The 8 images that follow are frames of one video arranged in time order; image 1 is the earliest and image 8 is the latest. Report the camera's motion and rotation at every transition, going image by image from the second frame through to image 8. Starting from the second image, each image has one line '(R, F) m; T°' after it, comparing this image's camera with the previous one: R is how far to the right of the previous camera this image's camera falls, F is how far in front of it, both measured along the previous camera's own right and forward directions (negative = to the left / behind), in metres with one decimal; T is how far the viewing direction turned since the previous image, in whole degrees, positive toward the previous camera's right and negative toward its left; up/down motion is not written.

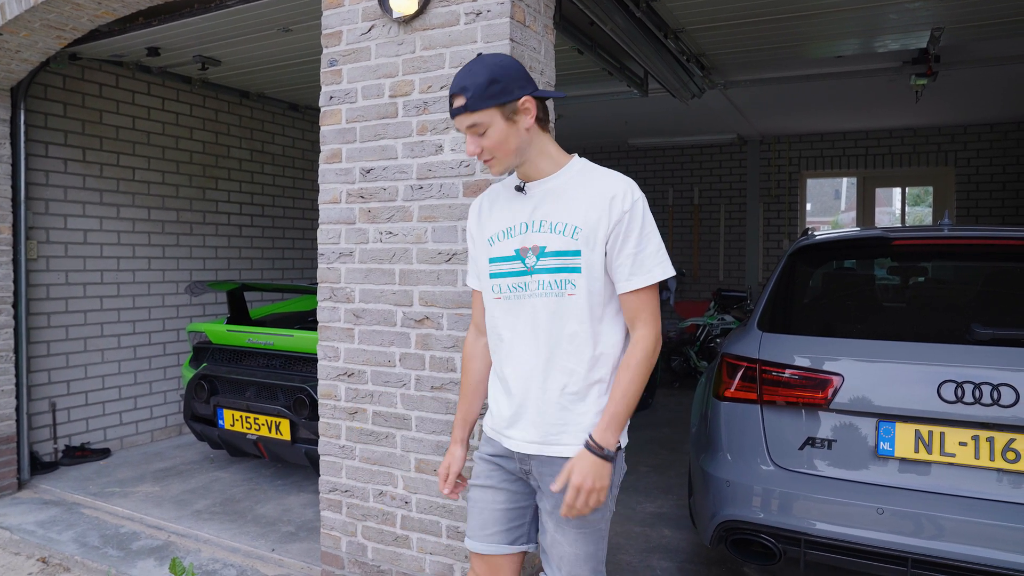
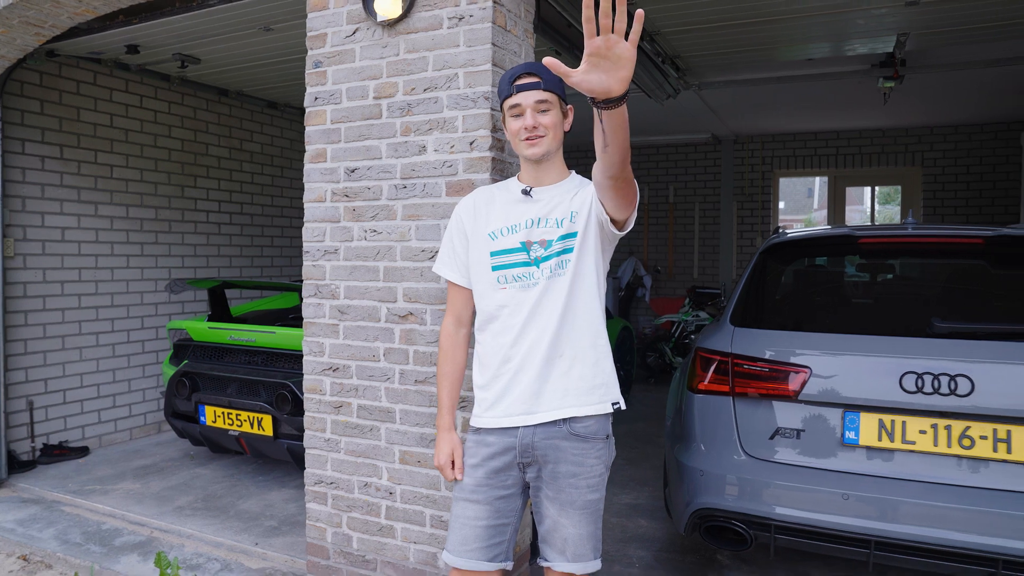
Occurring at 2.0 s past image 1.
(0.0, -0.1) m; +2°
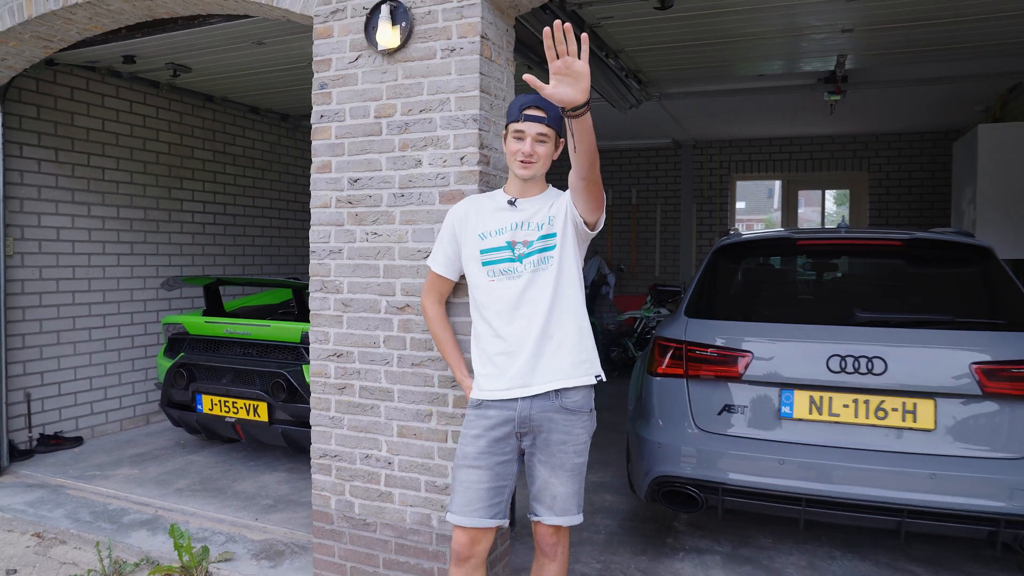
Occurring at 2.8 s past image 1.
(-0.1, -0.4) m; +3°
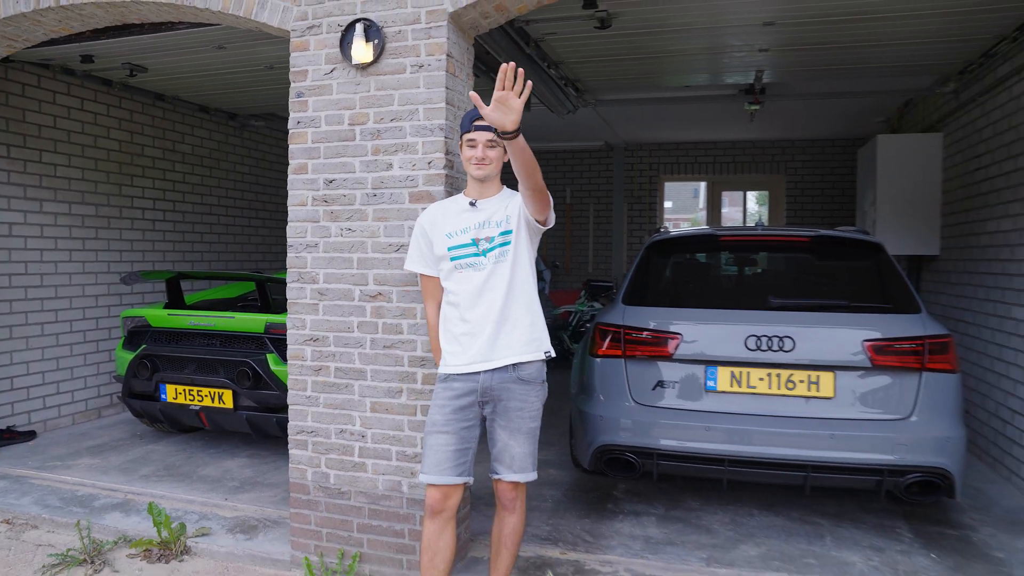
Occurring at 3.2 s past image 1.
(-0.1, -0.3) m; +5°
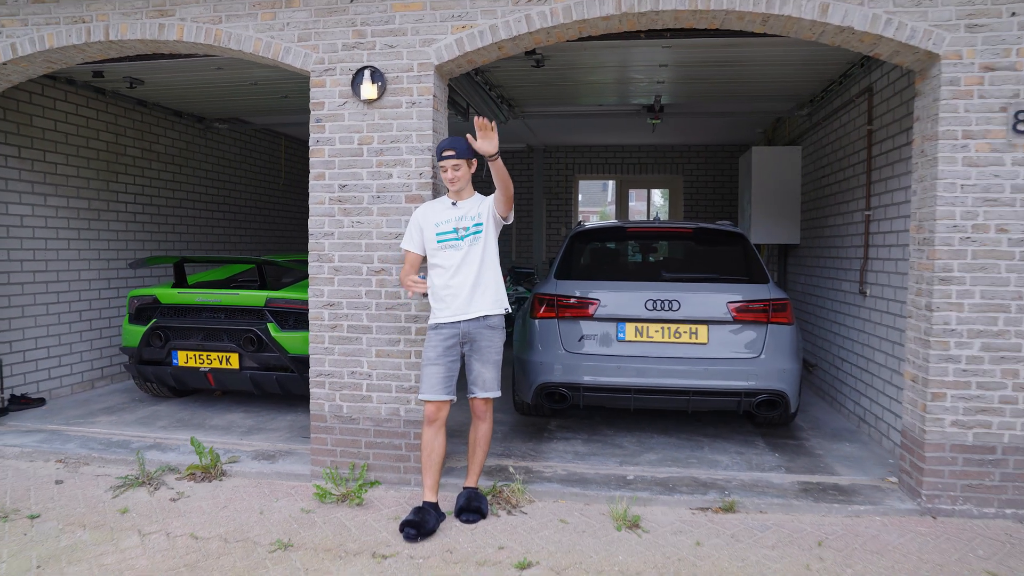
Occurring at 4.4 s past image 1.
(-0.3, -1.1) m; +7°
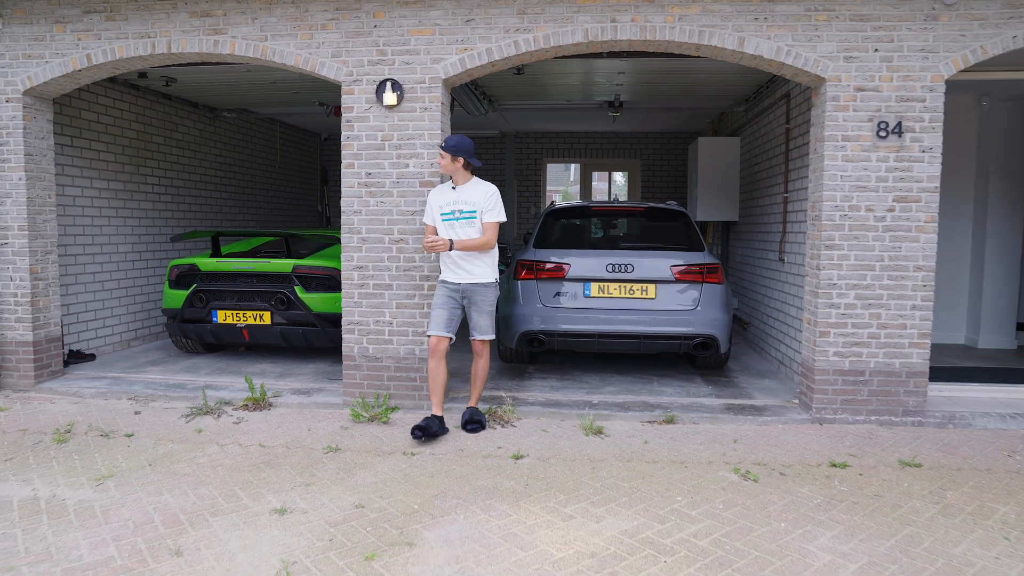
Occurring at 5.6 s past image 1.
(-0.2, -1.1) m; +3°
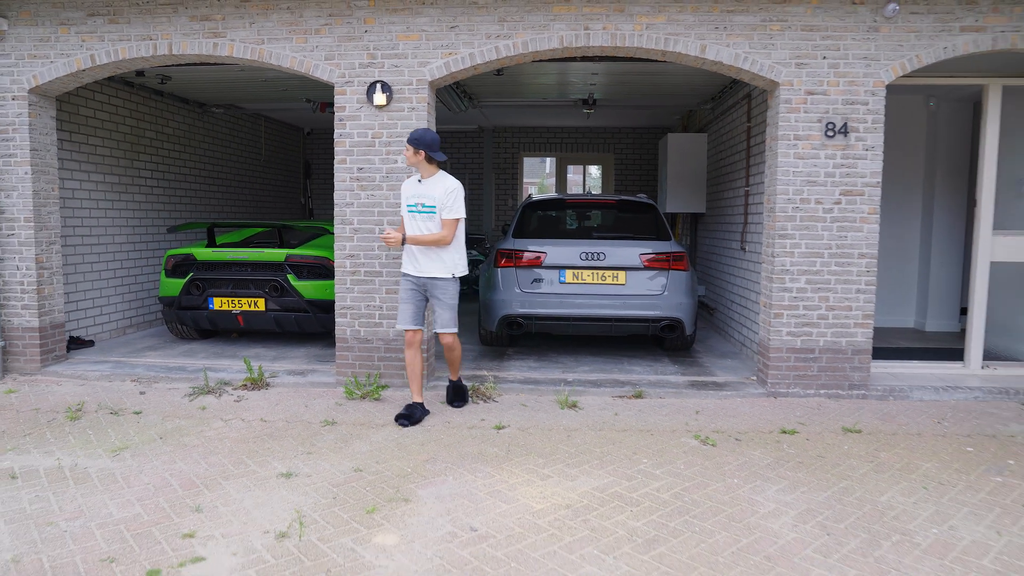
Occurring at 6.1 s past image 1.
(0.0, -0.4) m; +2°
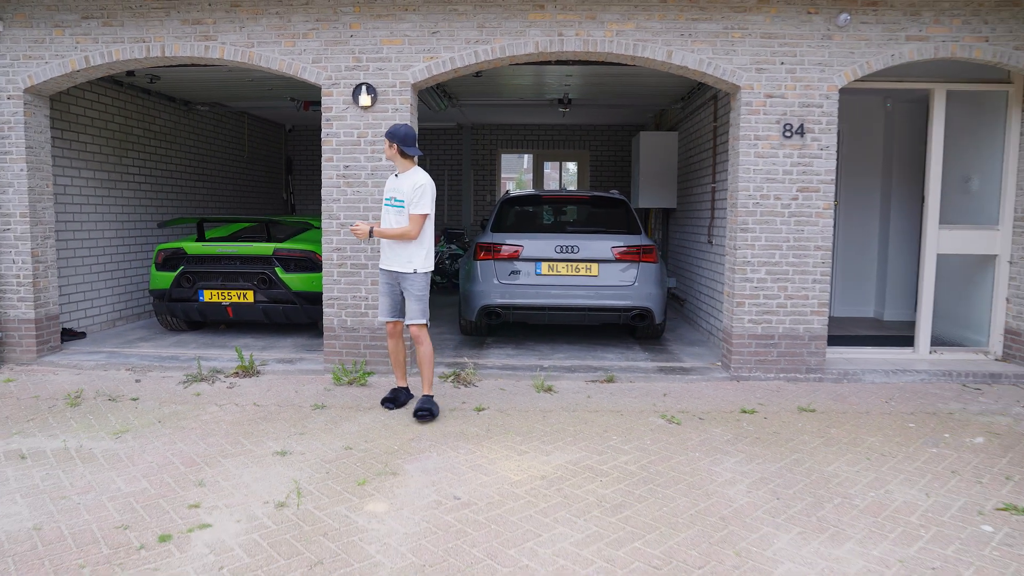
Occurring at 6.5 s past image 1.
(0.0, -0.3) m; +2°
